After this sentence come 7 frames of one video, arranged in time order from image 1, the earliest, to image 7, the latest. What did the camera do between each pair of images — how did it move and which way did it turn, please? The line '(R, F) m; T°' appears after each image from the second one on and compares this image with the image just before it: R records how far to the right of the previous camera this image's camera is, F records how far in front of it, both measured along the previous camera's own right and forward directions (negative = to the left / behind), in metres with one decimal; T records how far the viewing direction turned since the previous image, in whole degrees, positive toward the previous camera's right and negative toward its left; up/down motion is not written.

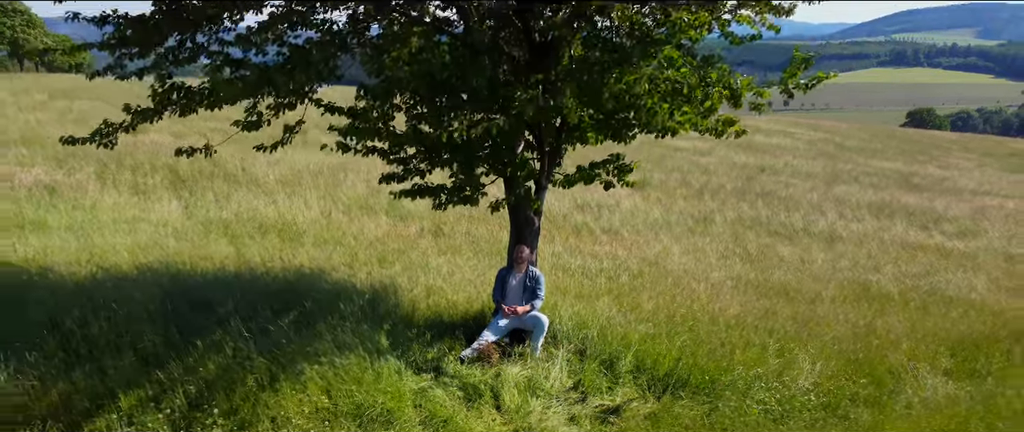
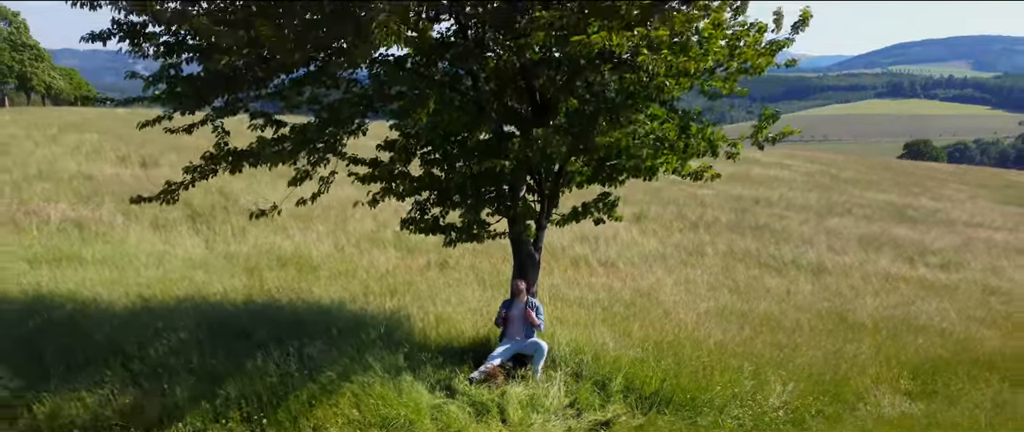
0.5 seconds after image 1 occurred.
(0.0, -0.7) m; 0°
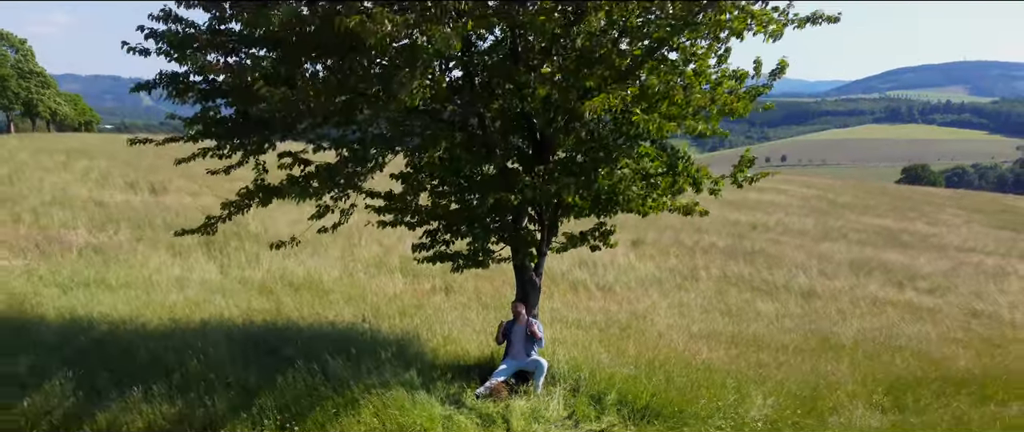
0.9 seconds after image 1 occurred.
(0.0, -0.6) m; 0°
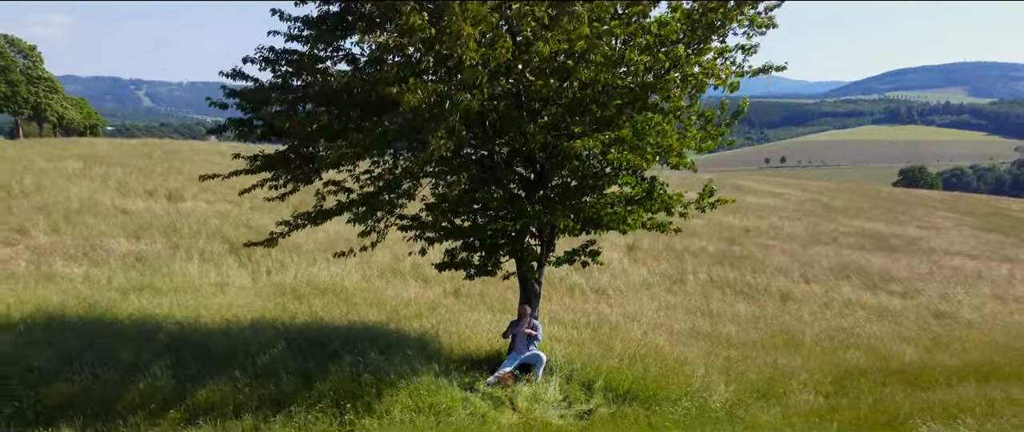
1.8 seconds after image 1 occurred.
(-0.1, -1.4) m; 0°
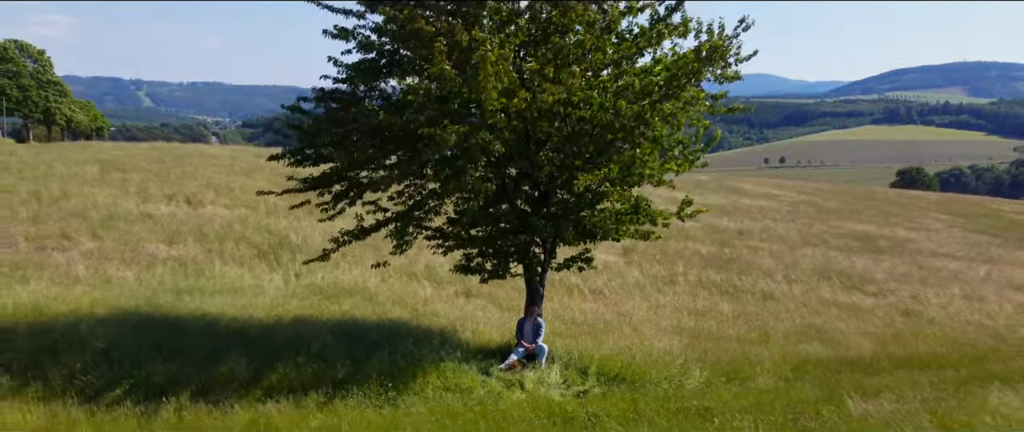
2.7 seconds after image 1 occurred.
(-0.1, -1.5) m; 0°
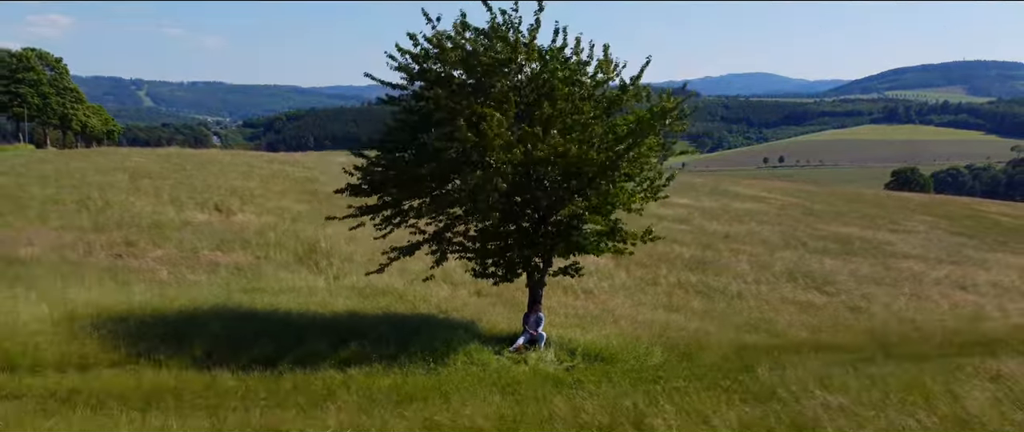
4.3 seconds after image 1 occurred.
(-0.1, -3.0) m; 0°
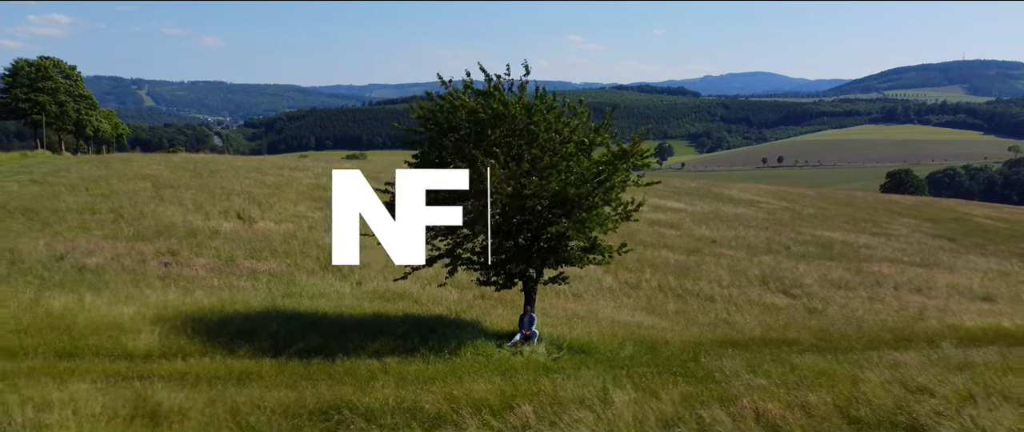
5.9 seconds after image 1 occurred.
(0.0, -2.9) m; 0°
